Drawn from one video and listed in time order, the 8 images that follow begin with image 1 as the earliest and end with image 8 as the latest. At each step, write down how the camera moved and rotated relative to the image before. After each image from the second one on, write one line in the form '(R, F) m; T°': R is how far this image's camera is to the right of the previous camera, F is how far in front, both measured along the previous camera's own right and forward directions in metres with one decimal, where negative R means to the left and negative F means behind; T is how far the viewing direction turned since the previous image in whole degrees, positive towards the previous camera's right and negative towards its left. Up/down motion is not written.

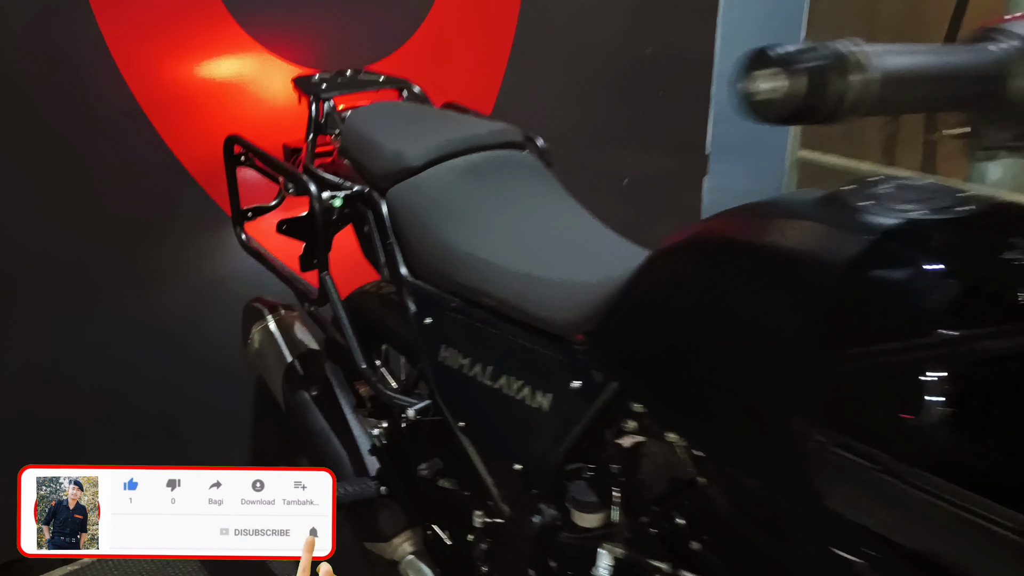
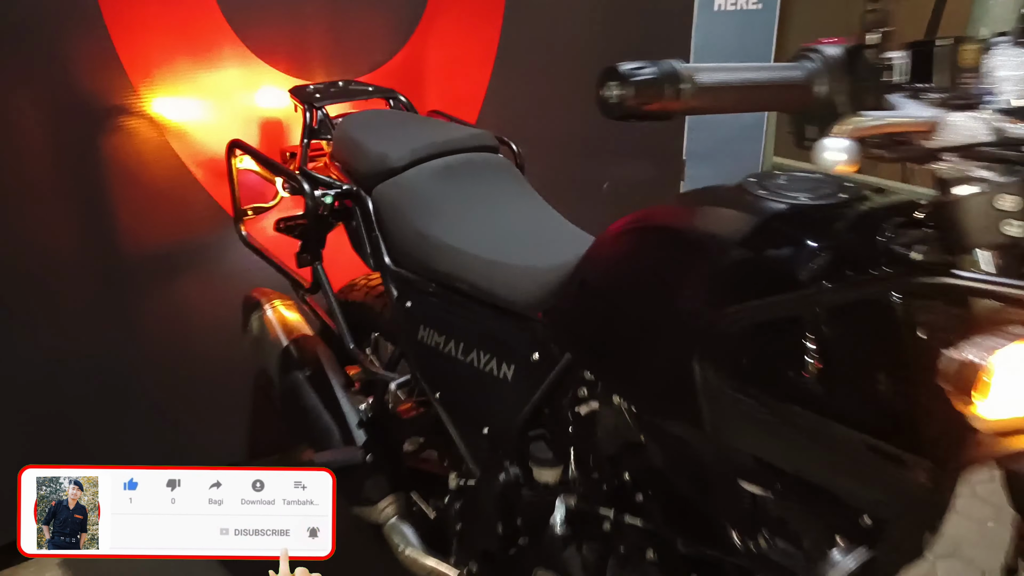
(0.0, -0.2) m; 0°
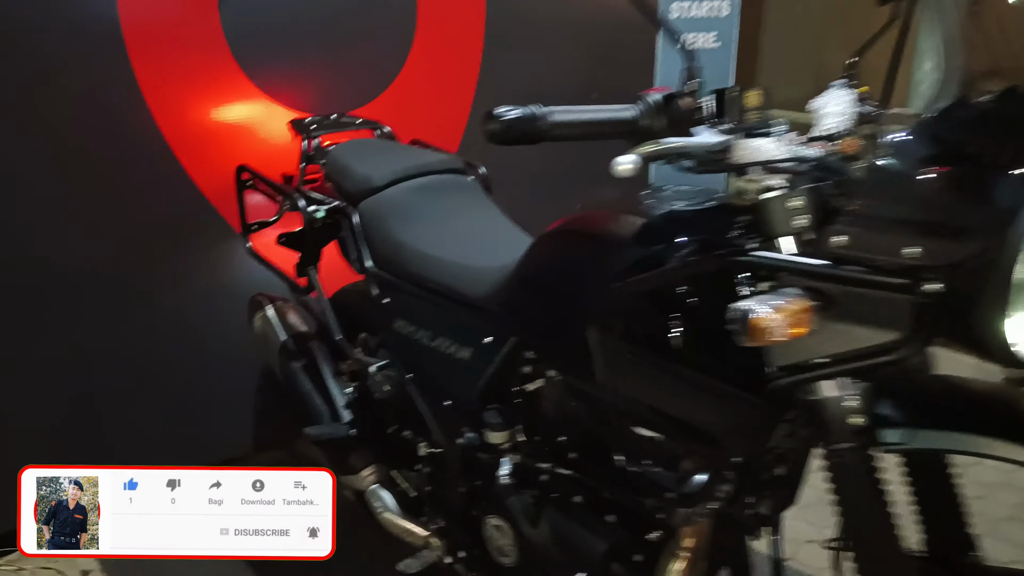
(+0.1, -0.3) m; 0°
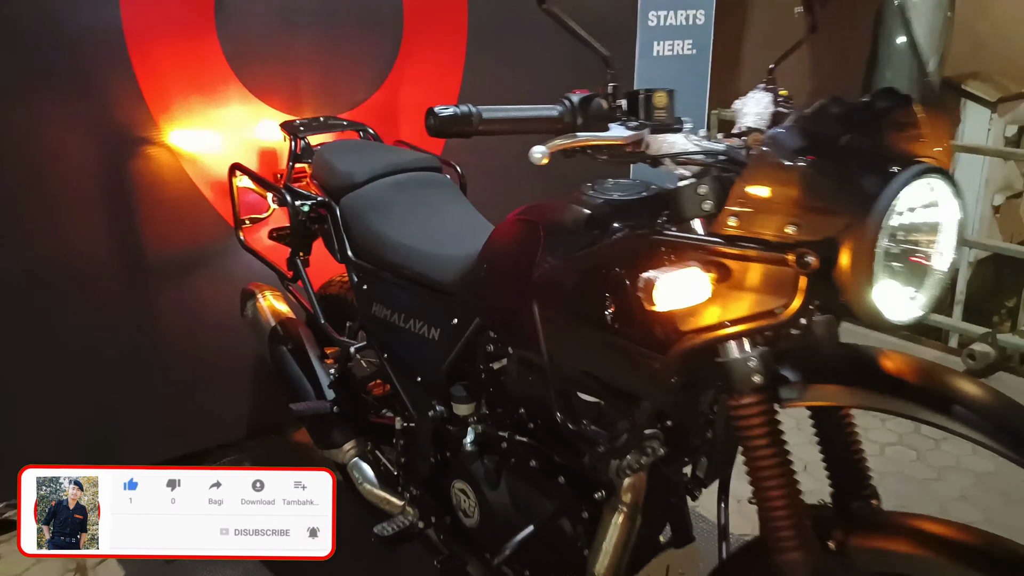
(+0.1, -0.1) m; 0°
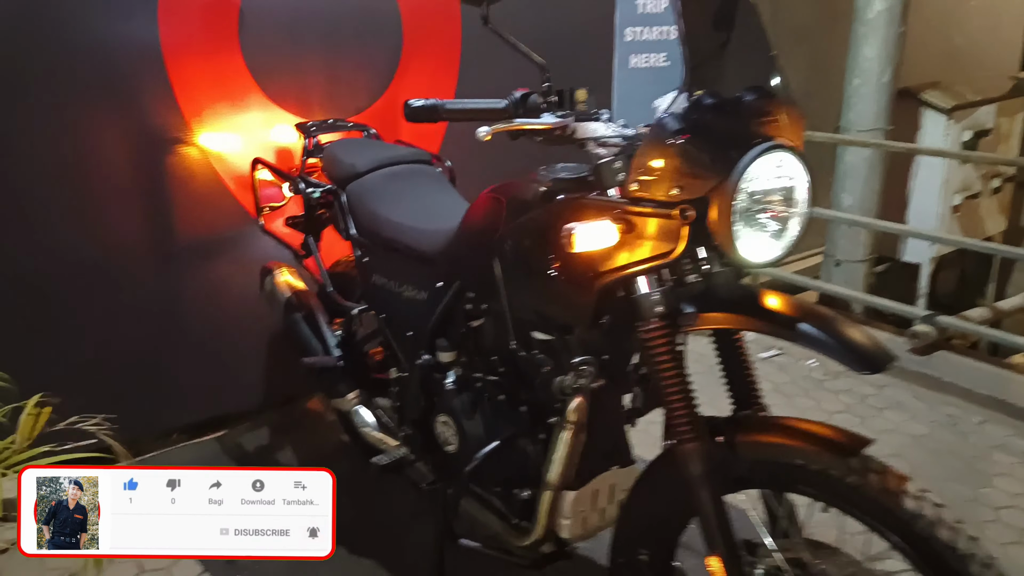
(+0.1, -0.3) m; -1°
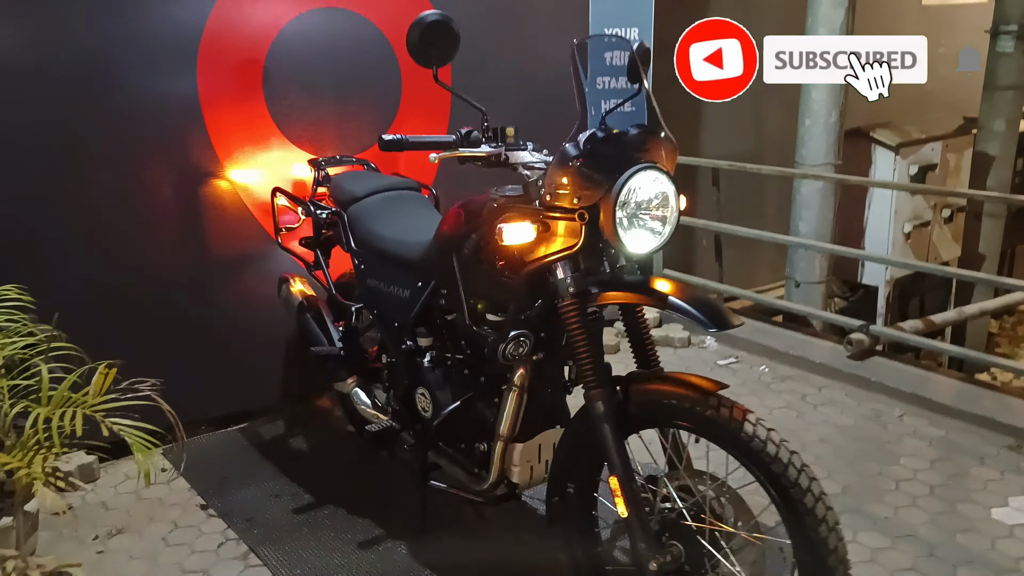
(+0.2, -0.5) m; -1°
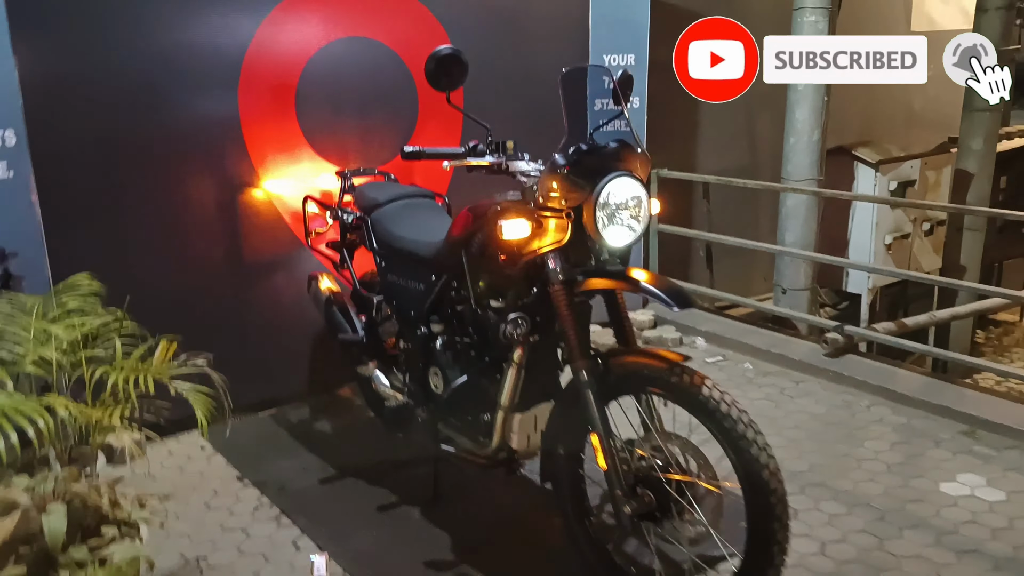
(0.0, -0.4) m; -1°
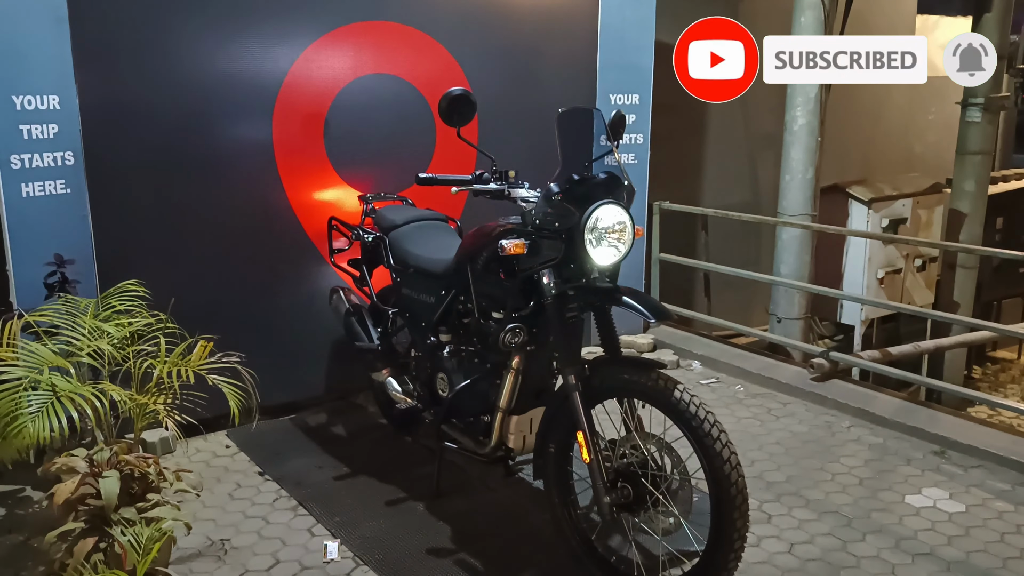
(+0.1, -0.3) m; -1°
